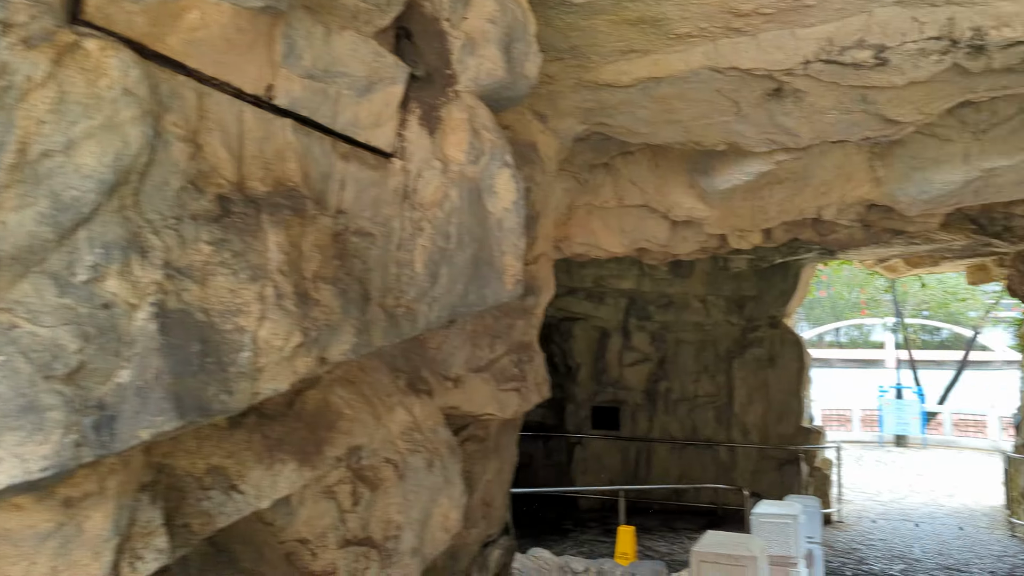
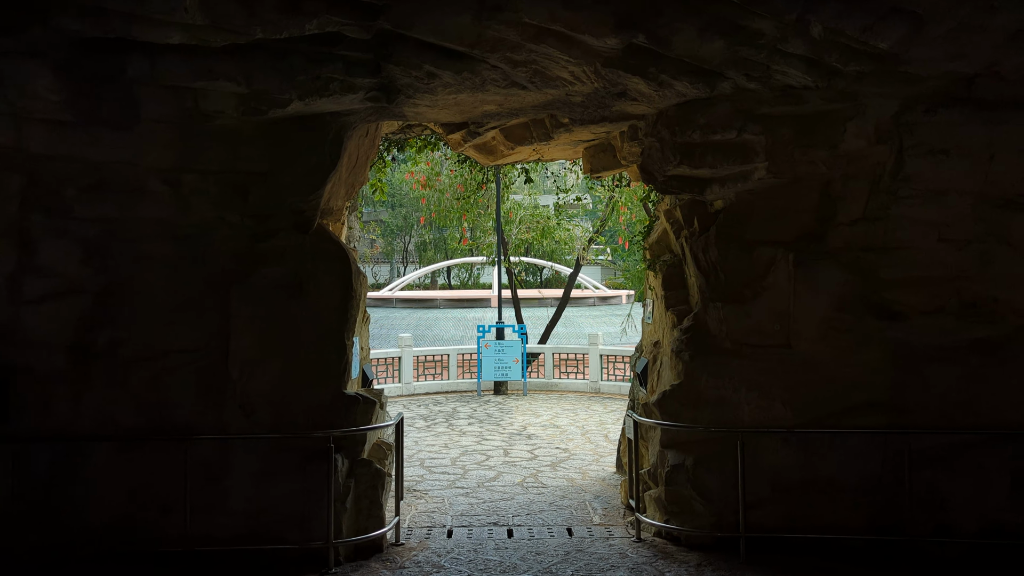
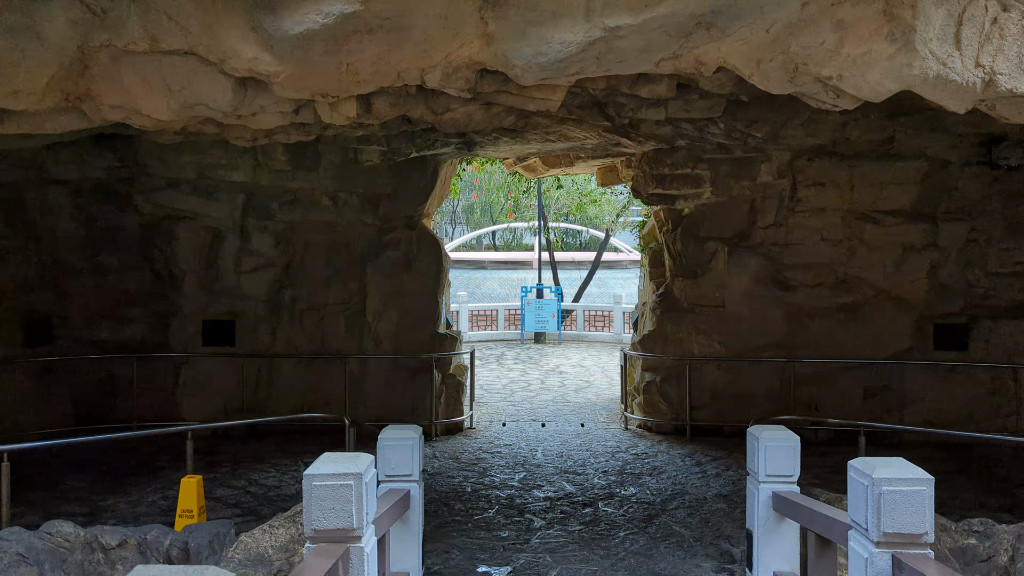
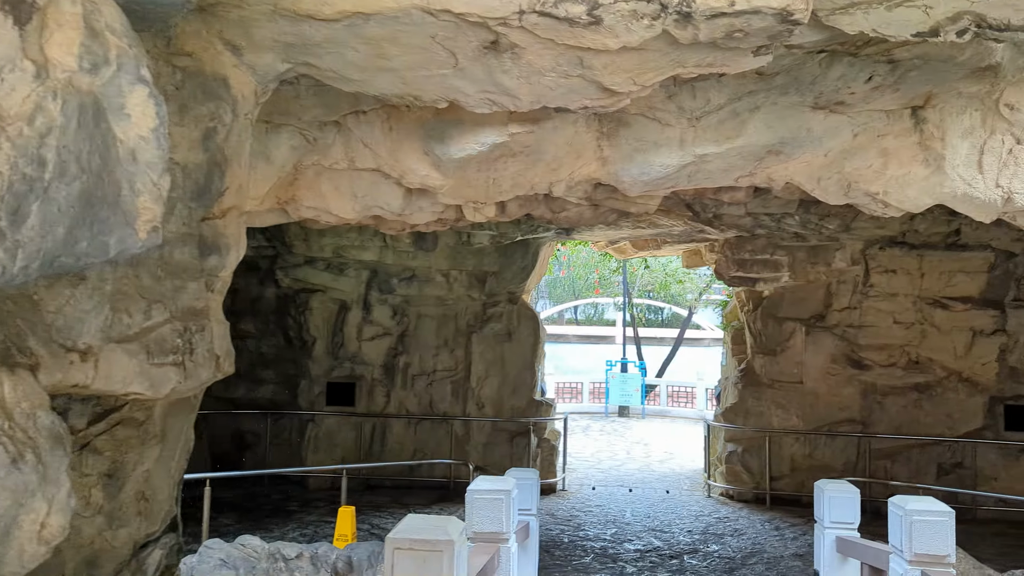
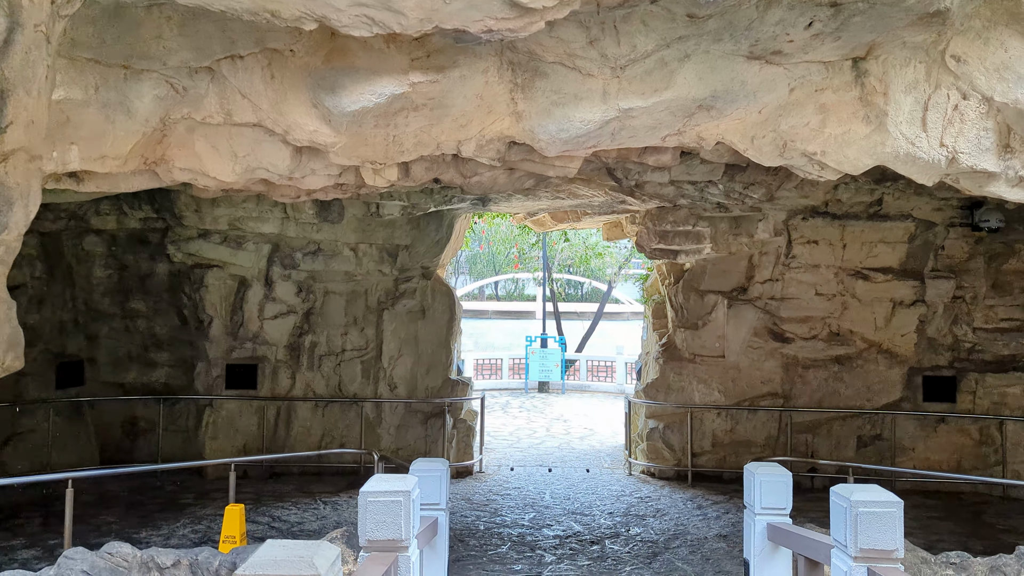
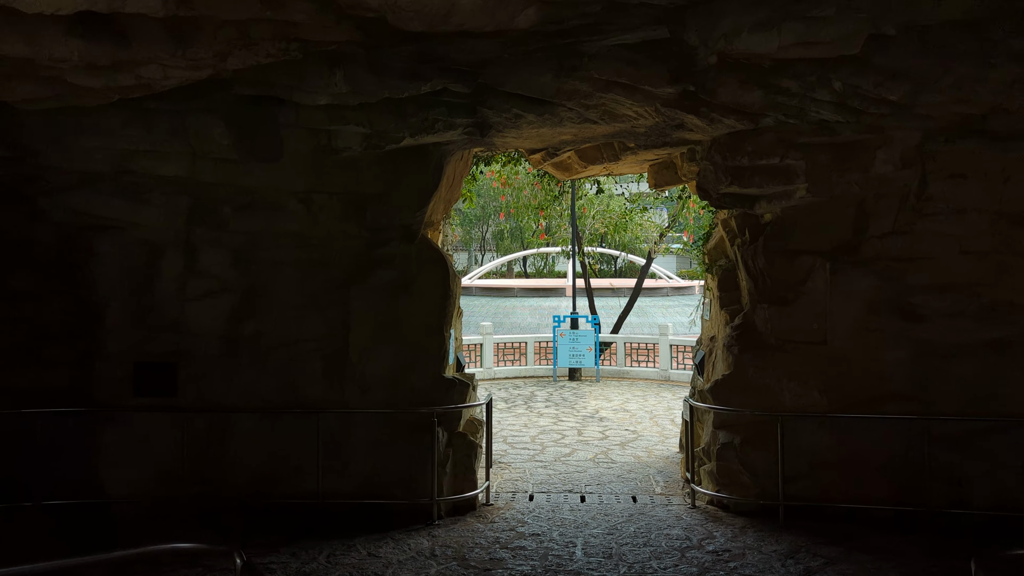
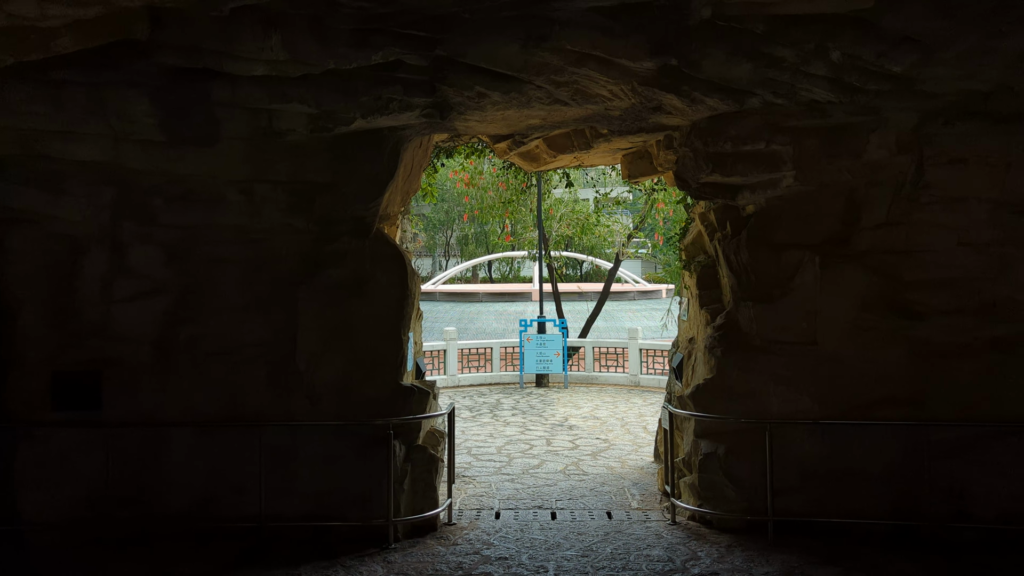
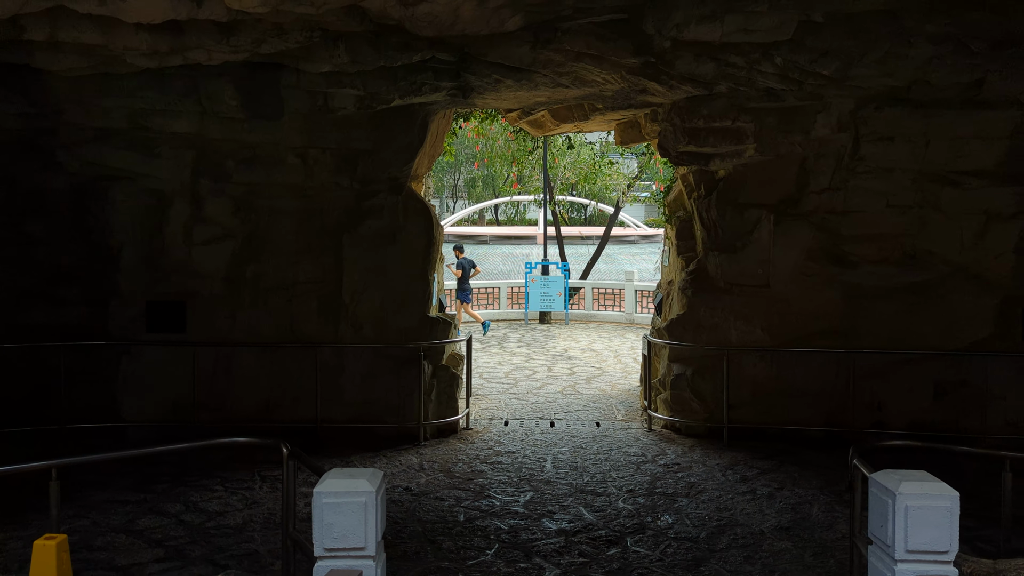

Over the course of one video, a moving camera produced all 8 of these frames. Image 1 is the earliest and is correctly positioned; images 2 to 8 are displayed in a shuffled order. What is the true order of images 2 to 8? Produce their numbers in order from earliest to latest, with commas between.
4, 5, 3, 8, 6, 7, 2
